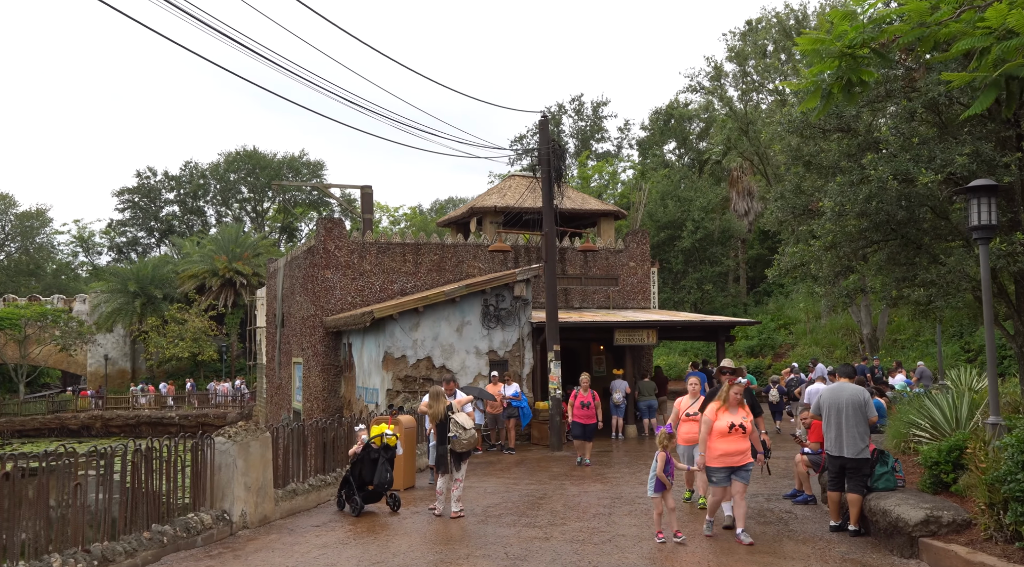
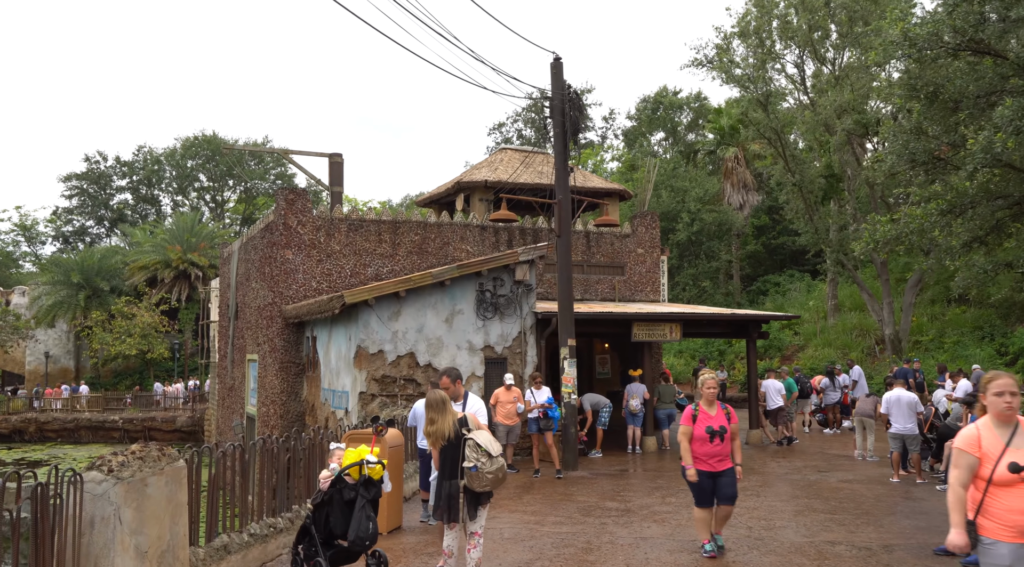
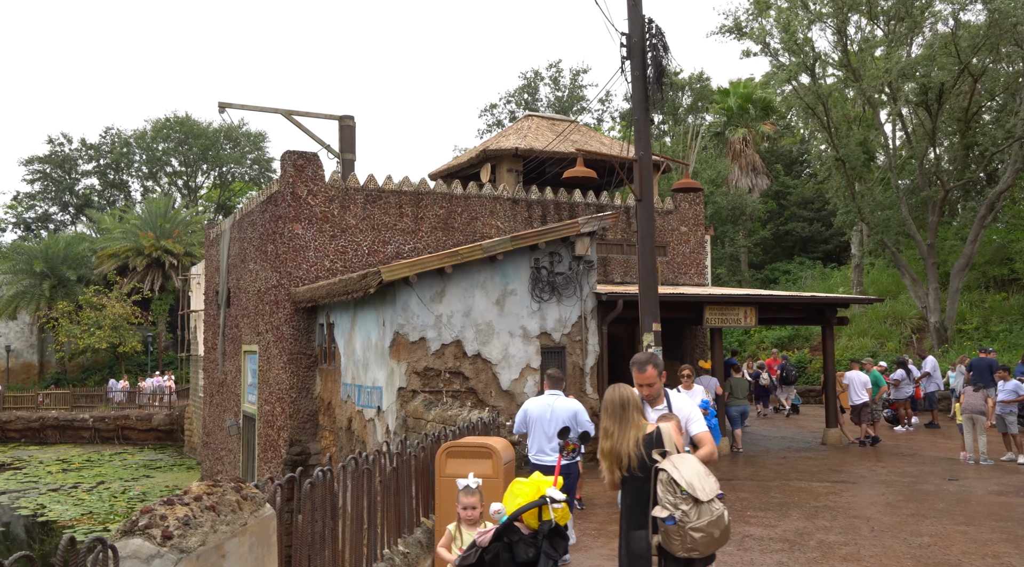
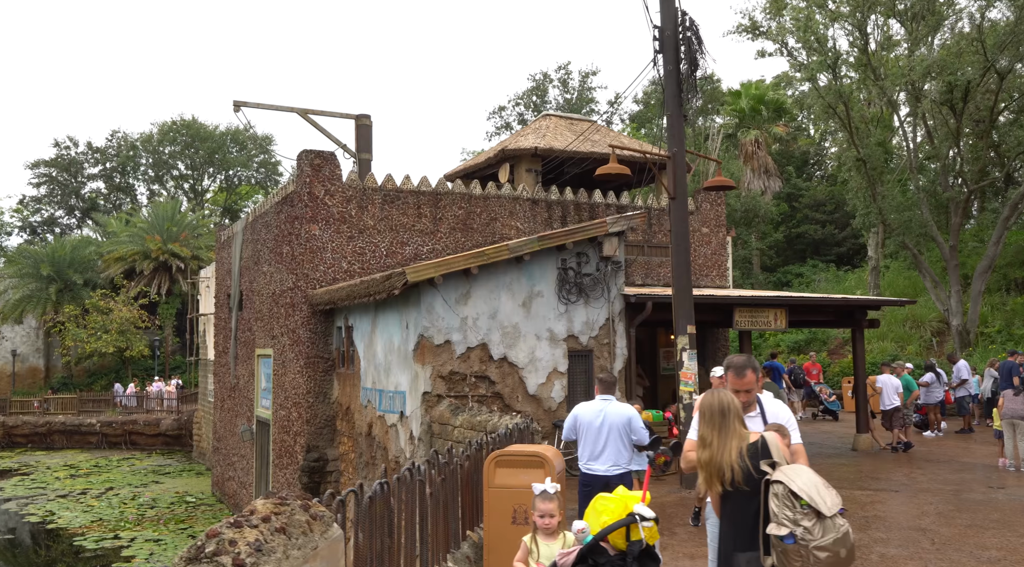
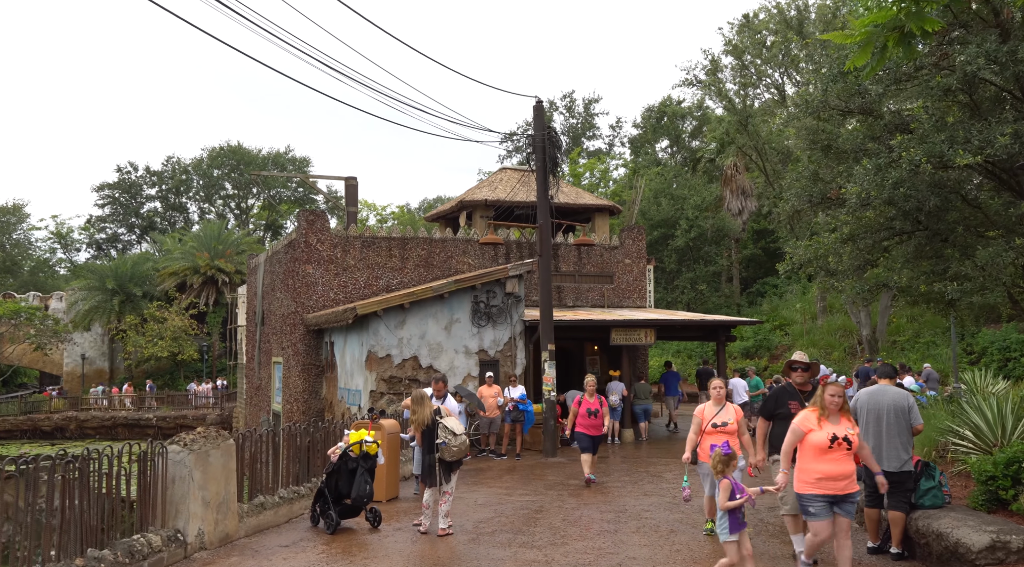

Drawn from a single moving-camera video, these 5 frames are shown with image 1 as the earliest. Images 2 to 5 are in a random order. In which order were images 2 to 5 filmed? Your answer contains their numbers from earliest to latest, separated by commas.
5, 2, 3, 4
